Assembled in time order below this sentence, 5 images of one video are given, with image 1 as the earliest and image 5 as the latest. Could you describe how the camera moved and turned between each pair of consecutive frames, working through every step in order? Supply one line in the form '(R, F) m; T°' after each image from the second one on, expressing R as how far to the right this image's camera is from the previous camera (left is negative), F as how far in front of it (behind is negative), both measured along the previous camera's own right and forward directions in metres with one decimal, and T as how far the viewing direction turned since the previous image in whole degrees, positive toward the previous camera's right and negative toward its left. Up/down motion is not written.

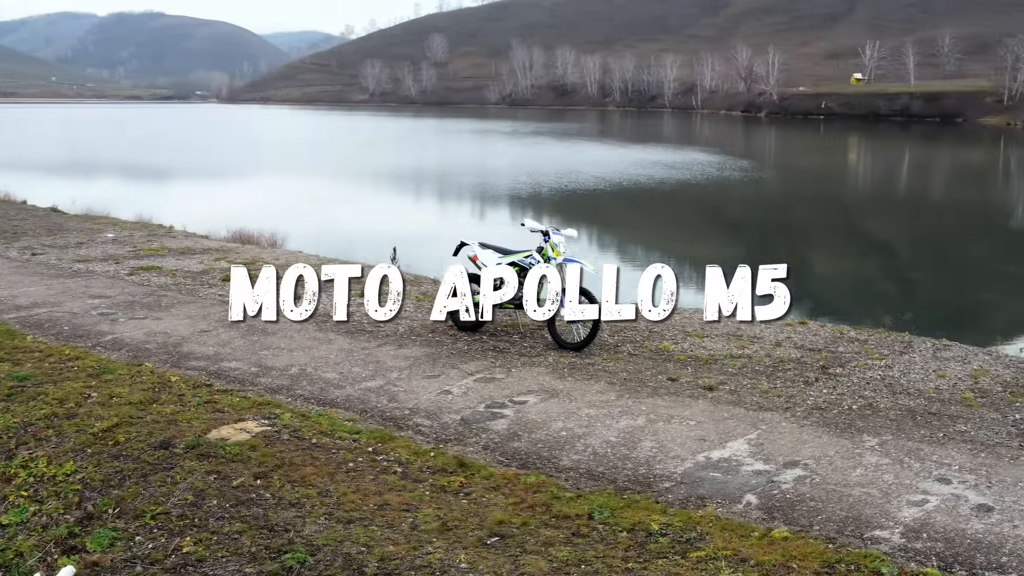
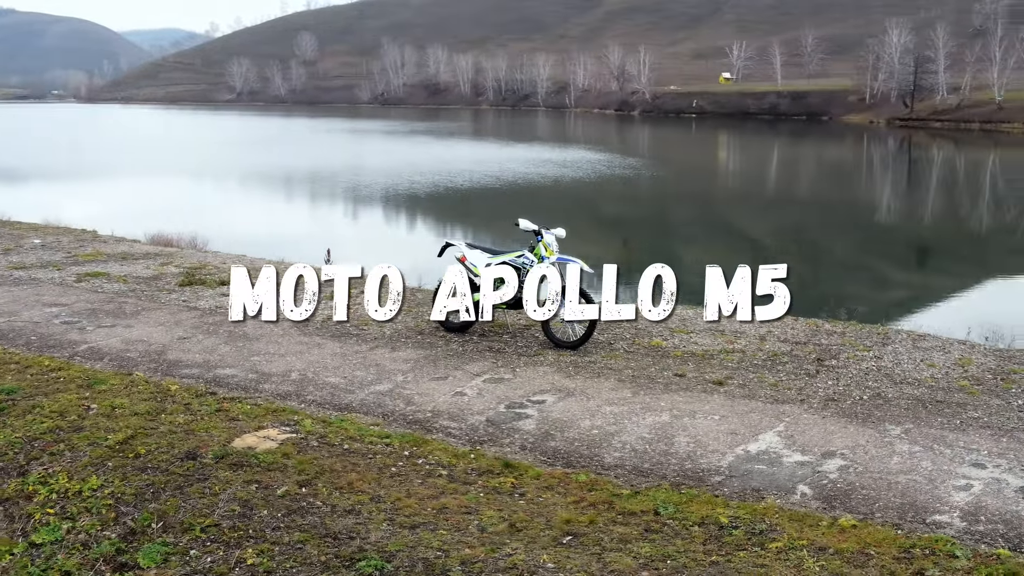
(-1.1, +0.1) m; +5°
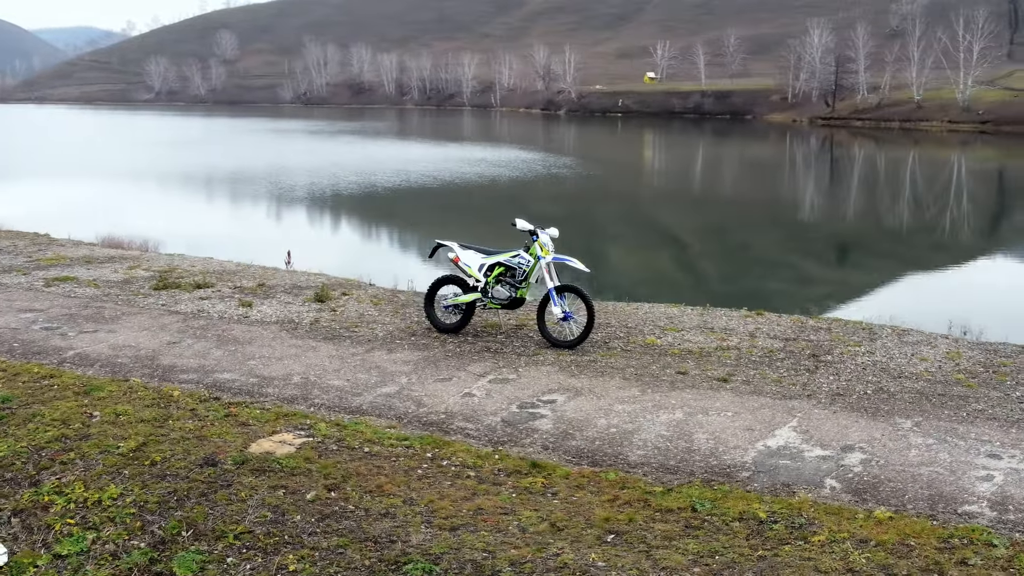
(-0.7, 0.0) m; +3°
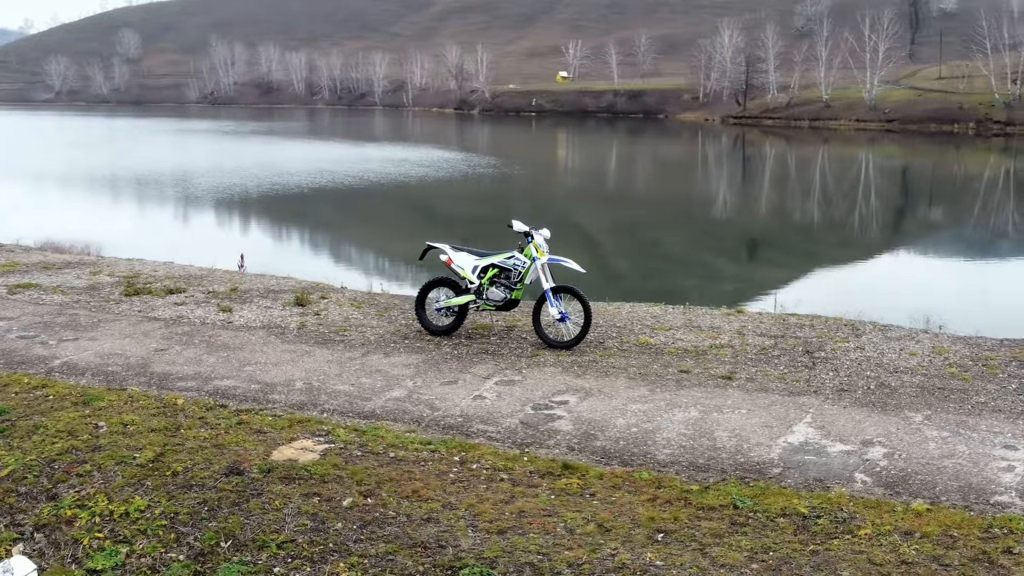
(-0.8, 0.0) m; +3°
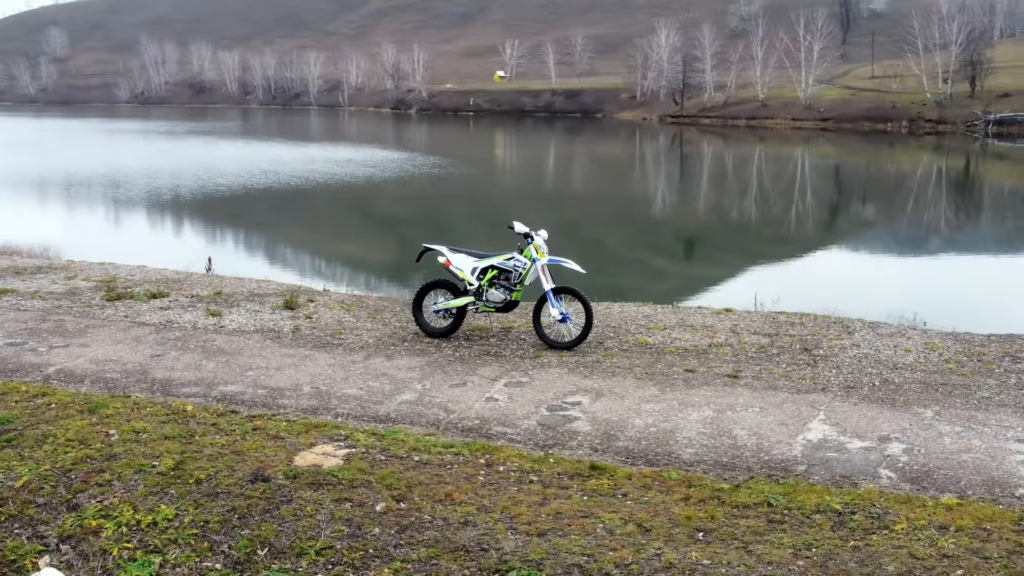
(-0.6, 0.0) m; +2°
